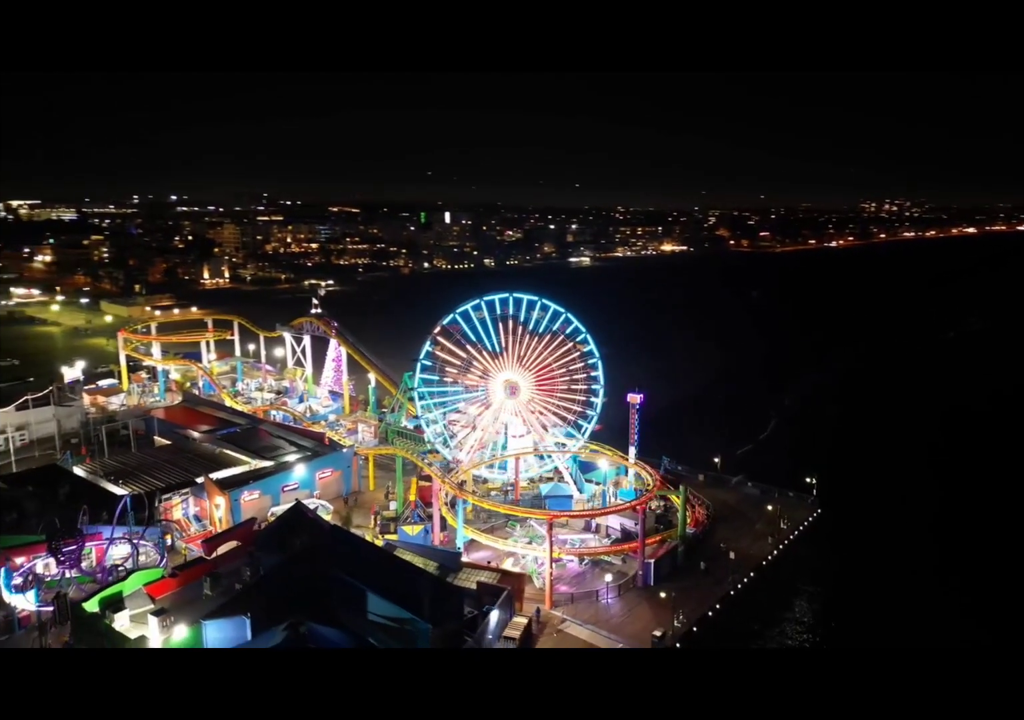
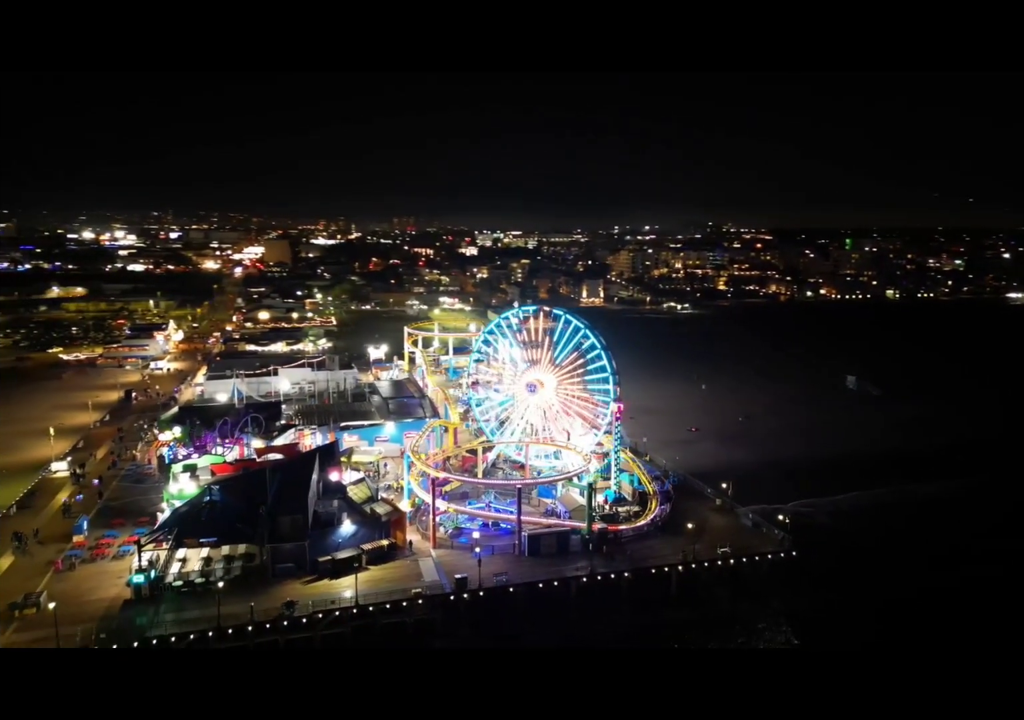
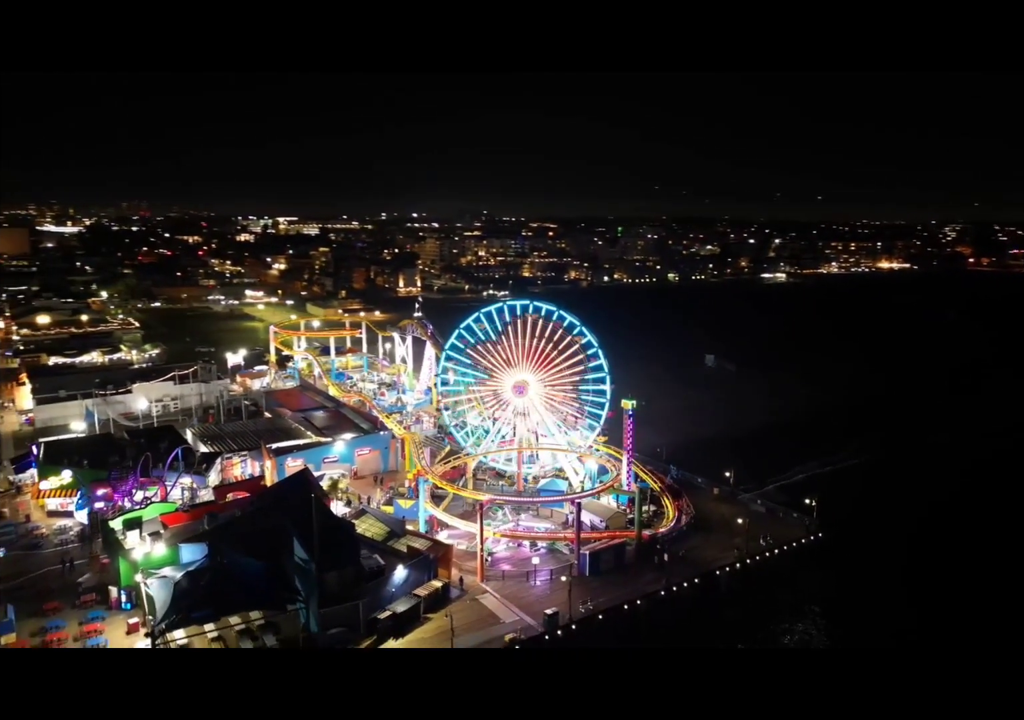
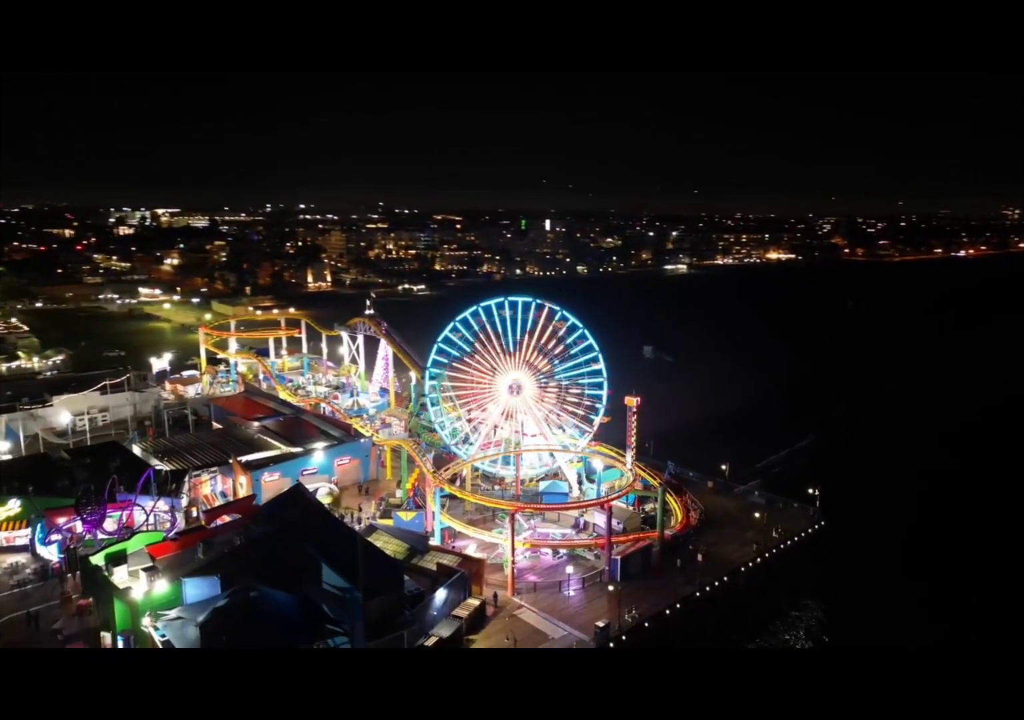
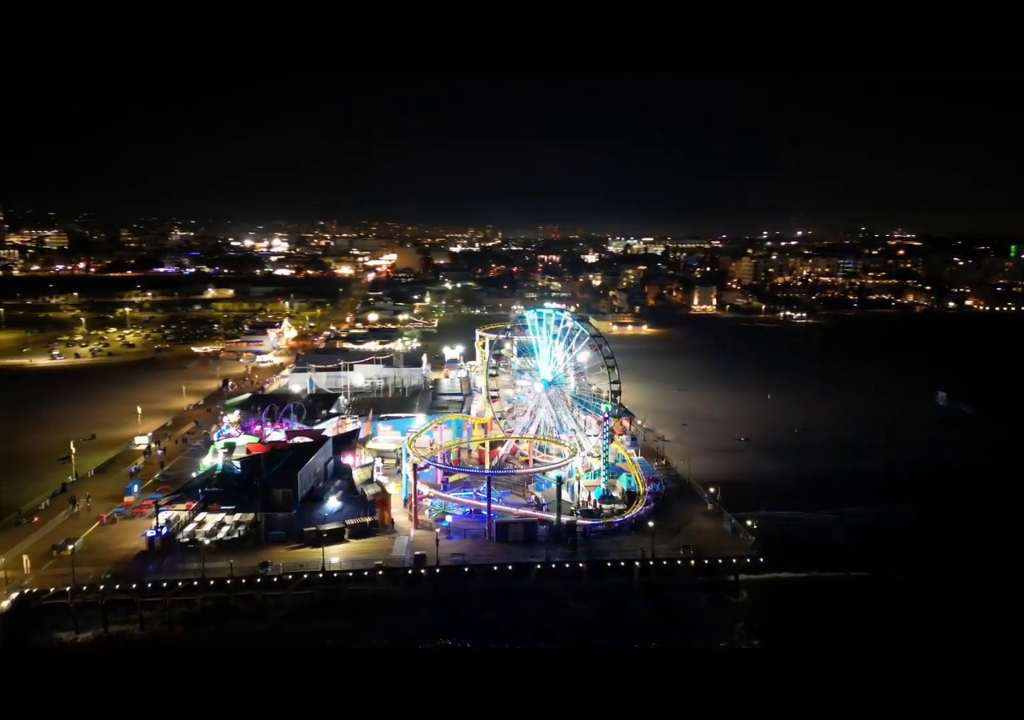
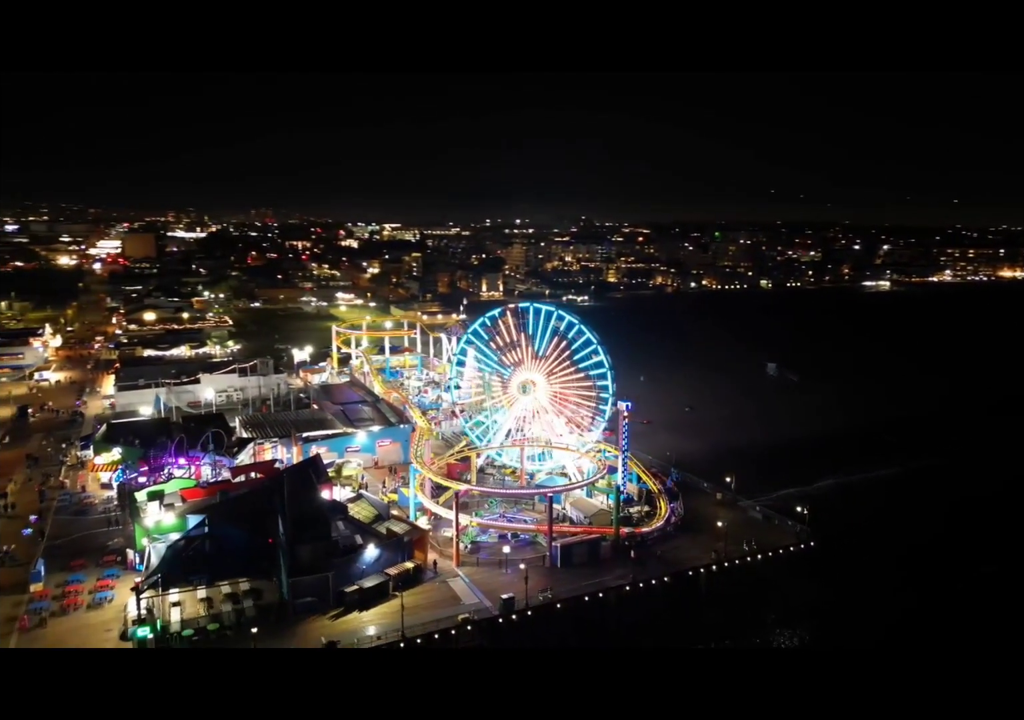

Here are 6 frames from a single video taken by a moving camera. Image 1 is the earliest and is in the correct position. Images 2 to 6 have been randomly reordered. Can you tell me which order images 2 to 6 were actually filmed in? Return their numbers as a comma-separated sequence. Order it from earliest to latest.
4, 3, 6, 2, 5
